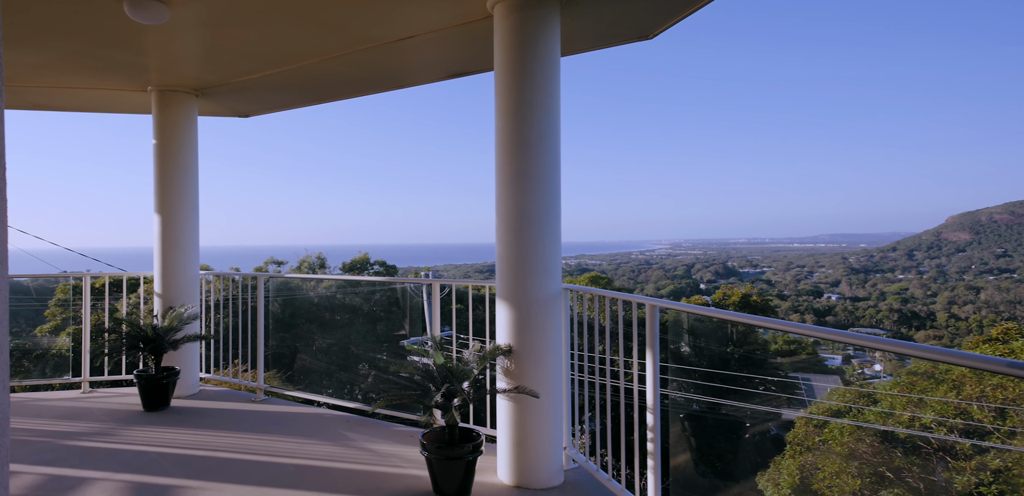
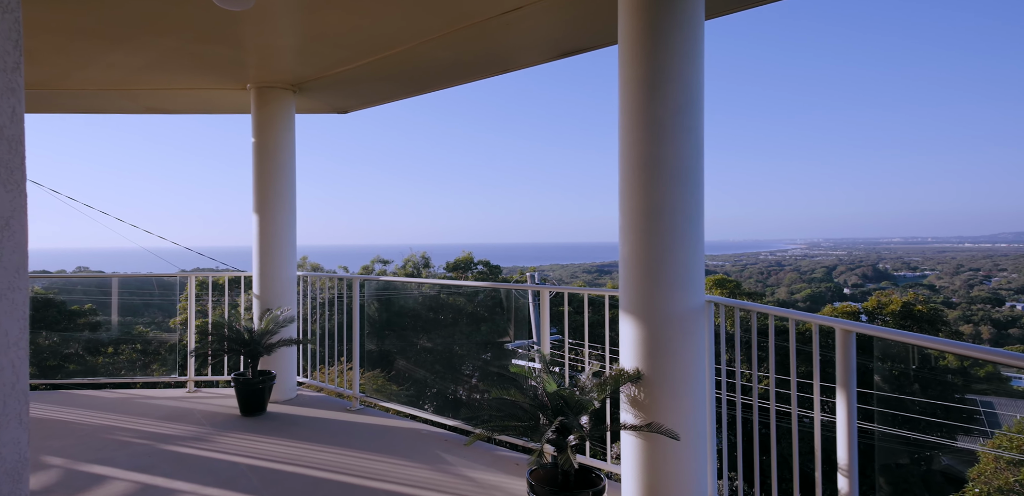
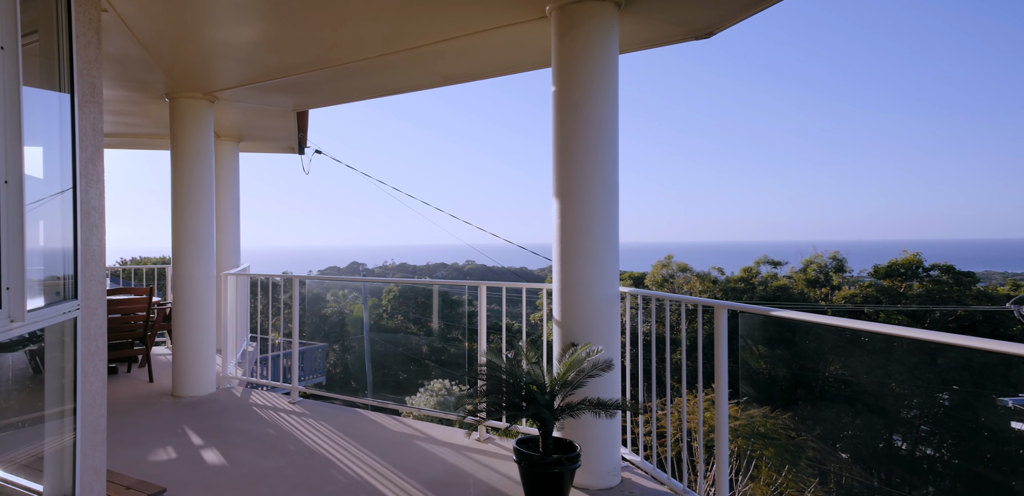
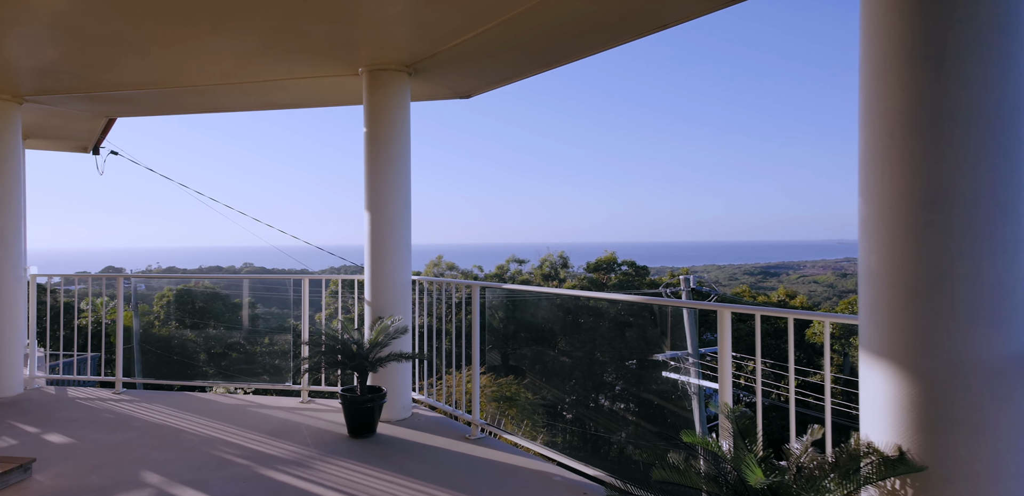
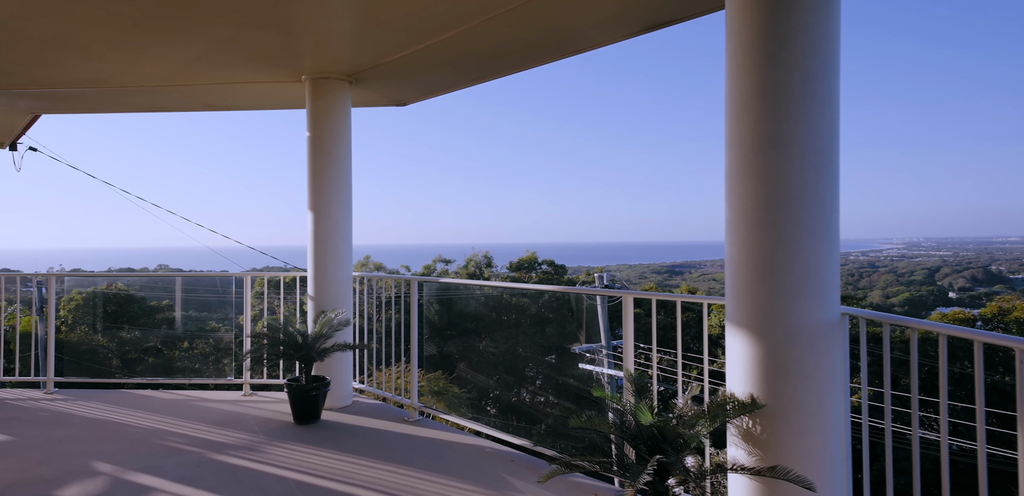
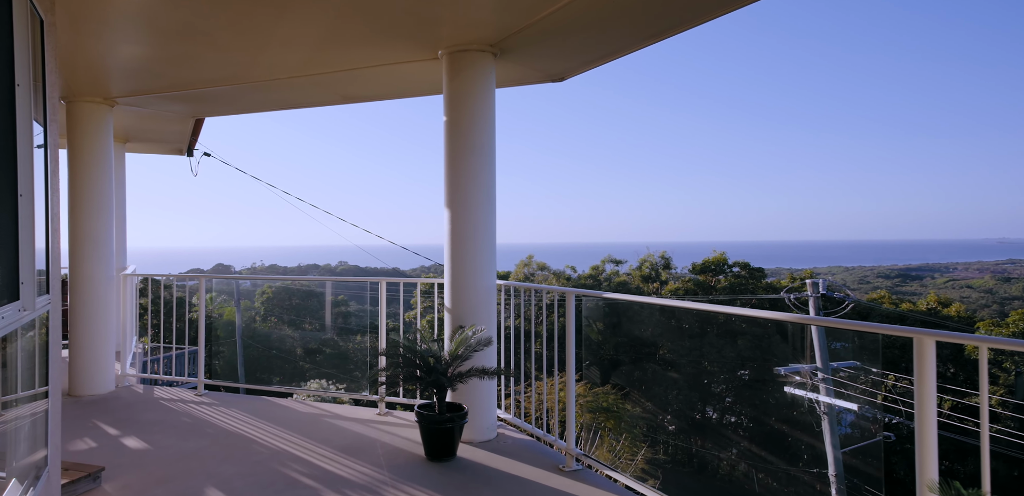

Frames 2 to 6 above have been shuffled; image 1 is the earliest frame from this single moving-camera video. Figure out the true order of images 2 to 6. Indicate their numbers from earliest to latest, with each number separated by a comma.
2, 5, 4, 6, 3
